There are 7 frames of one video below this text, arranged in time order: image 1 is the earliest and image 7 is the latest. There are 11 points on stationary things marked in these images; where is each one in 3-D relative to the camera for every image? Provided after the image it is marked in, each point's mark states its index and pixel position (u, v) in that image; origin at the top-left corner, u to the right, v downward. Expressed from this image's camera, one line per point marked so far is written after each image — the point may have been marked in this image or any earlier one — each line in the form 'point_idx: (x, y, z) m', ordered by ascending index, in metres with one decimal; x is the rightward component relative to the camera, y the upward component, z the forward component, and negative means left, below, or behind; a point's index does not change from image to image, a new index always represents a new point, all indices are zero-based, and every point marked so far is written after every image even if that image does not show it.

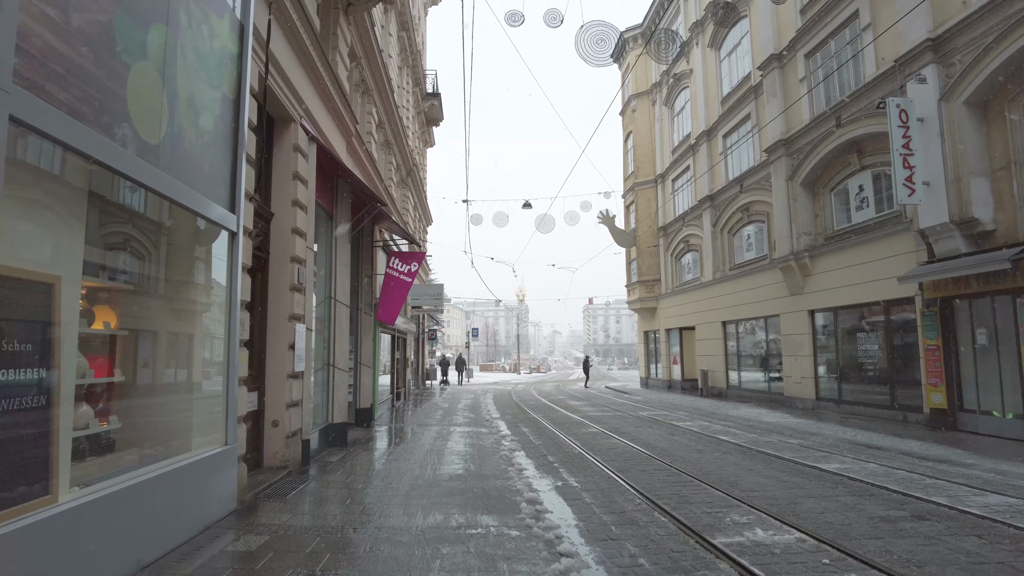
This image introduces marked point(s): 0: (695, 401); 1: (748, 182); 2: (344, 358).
0: (+5.5, -3.4, +19.2) m
1: (+7.0, +3.2, +19.0) m
2: (-2.7, -1.1, +10.4) m
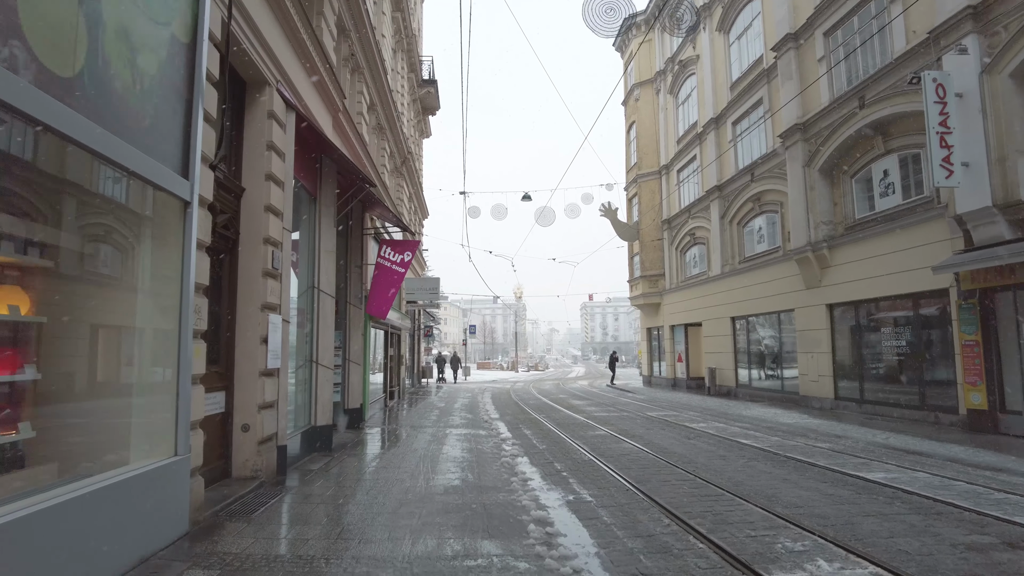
0: (+5.5, -3.2, +18.3) m
1: (+7.0, +3.4, +18.1) m
2: (-2.7, -1.0, +9.4) m
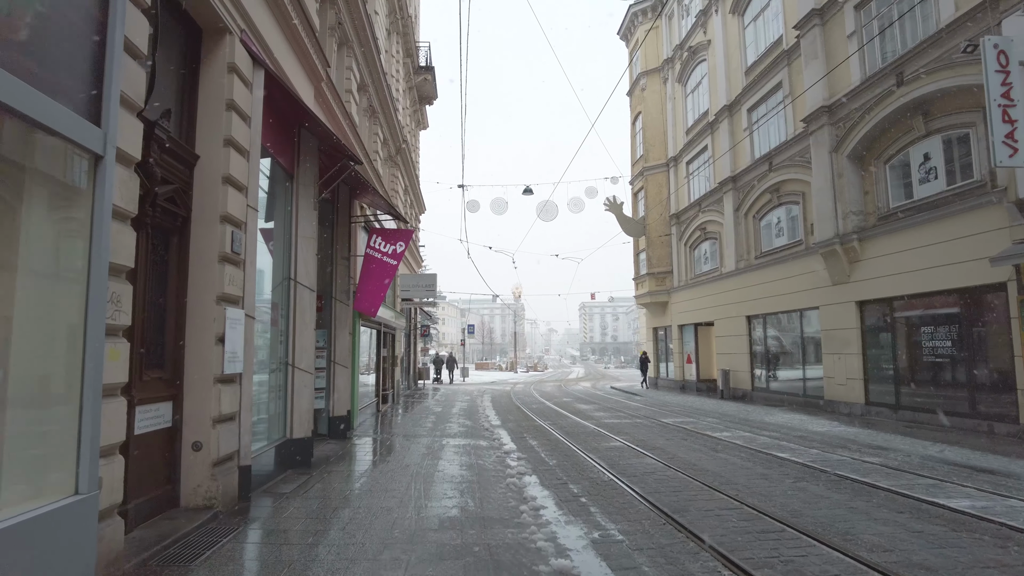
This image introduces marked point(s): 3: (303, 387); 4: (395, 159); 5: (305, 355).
0: (+5.5, -3.1, +17.1) m
1: (+7.1, +3.5, +17.0) m
2: (-2.6, -0.9, +8.2) m
3: (-2.6, -1.2, +8.1) m
4: (-3.6, +4.0, +19.9) m
5: (-2.6, -0.8, +8.1) m
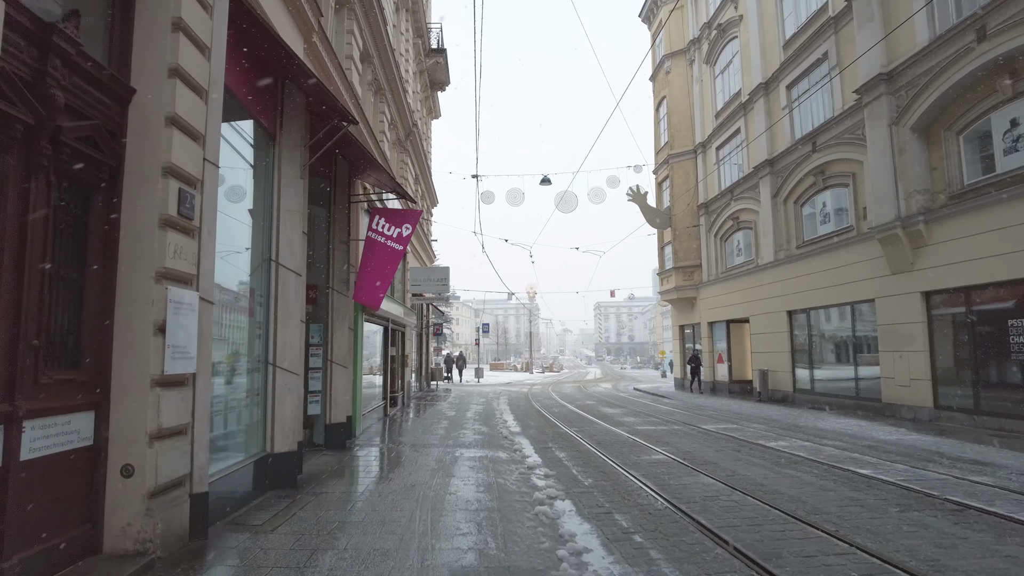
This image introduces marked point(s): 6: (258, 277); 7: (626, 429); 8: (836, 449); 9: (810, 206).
0: (+6.0, -2.9, +15.6) m
1: (+7.5, +3.7, +15.4) m
2: (-2.3, -0.7, +6.9) m
3: (-2.4, -1.1, +6.7) m
4: (-3.1, +4.2, +18.5) m
5: (-2.4, -0.7, +6.8) m
6: (-2.6, +0.1, +6.6) m
7: (+2.0, -2.5, +11.5) m
8: (+4.7, -2.3, +9.2) m
9: (+7.7, +2.1, +16.5) m
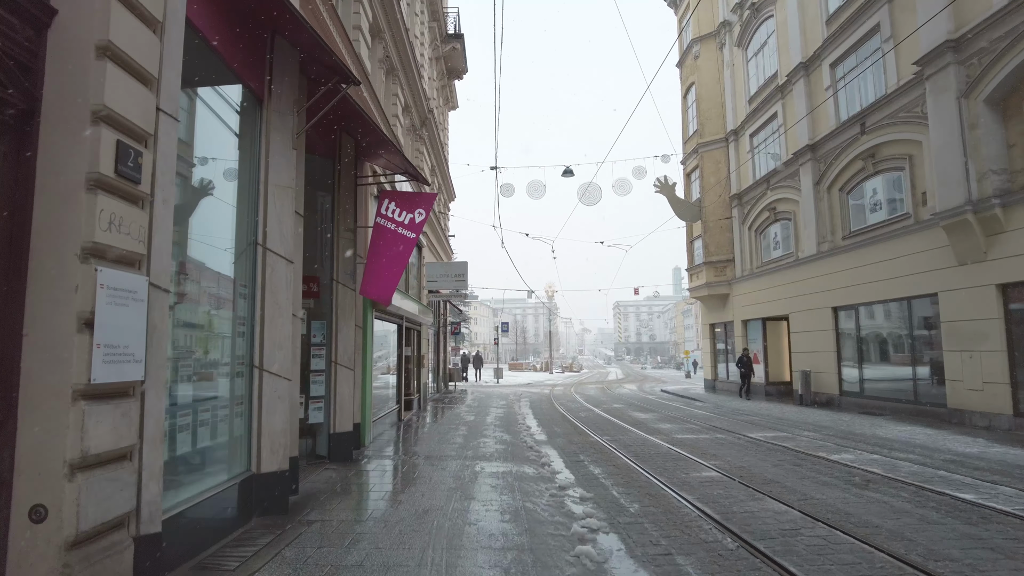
0: (+6.6, -2.8, +14.3) m
1: (+8.0, +3.8, +14.1) m
2: (-2.1, -0.6, +5.9) m
3: (-2.1, -1.0, +5.7) m
4: (-2.5, +4.3, +17.5) m
5: (-2.1, -0.6, +5.7) m
6: (-2.3, +0.2, +5.5) m
7: (+2.5, -2.4, +10.4) m
8: (+5.0, -2.2, +8.0) m
9: (+8.2, +2.2, +15.2) m
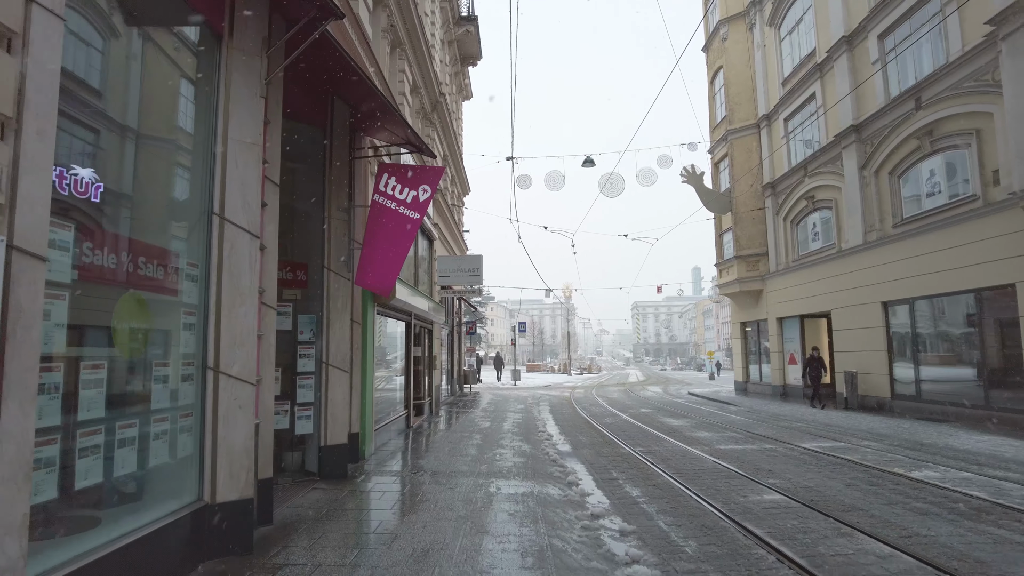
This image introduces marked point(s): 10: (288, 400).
0: (+6.9, -2.6, +12.9) m
1: (+8.4, +4.0, +12.7) m
2: (-1.9, -0.5, +4.7) m
3: (-1.9, -0.8, +4.5) m
4: (-2.1, +4.4, +16.4) m
5: (-1.9, -0.4, +4.6) m
6: (-2.2, +0.3, +4.4) m
7: (+2.7, -2.3, +9.1) m
8: (+5.2, -2.0, +6.6) m
9: (+8.6, +2.4, +13.8) m
10: (-2.5, -1.2, +7.1) m
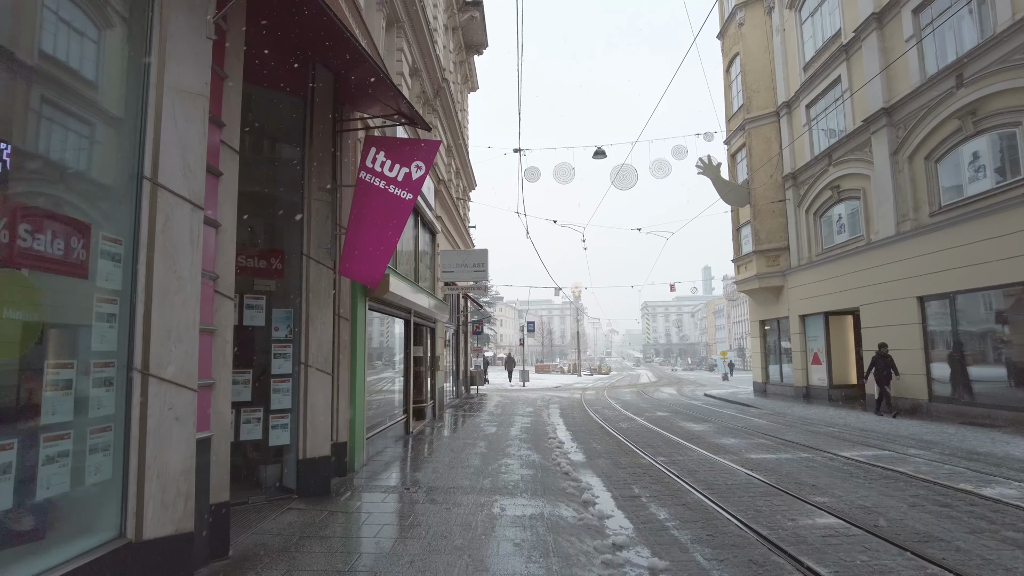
0: (+7.1, -2.5, +11.9) m
1: (+8.5, +4.1, +11.6) m
2: (-1.9, -0.4, +3.8) m
3: (-1.9, -0.7, +3.6) m
4: (-1.9, +4.5, +15.5) m
5: (-1.9, -0.3, +3.7) m
6: (-2.2, +0.4, +3.5) m
7: (+2.8, -2.2, +8.1) m
8: (+5.3, -1.9, +5.6) m
9: (+8.7, +2.5, +12.7) m
10: (-2.4, -1.1, +6.2) m
